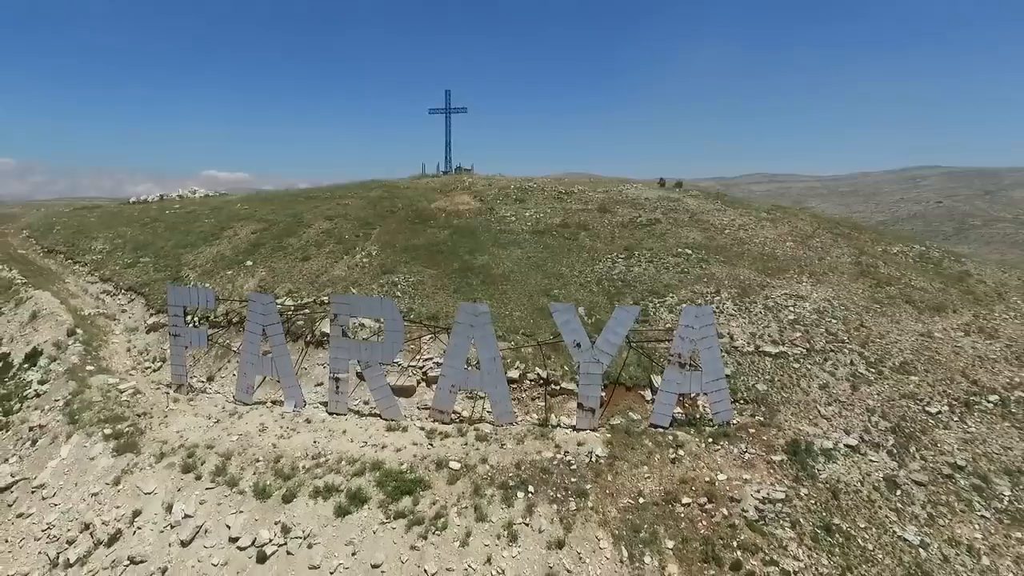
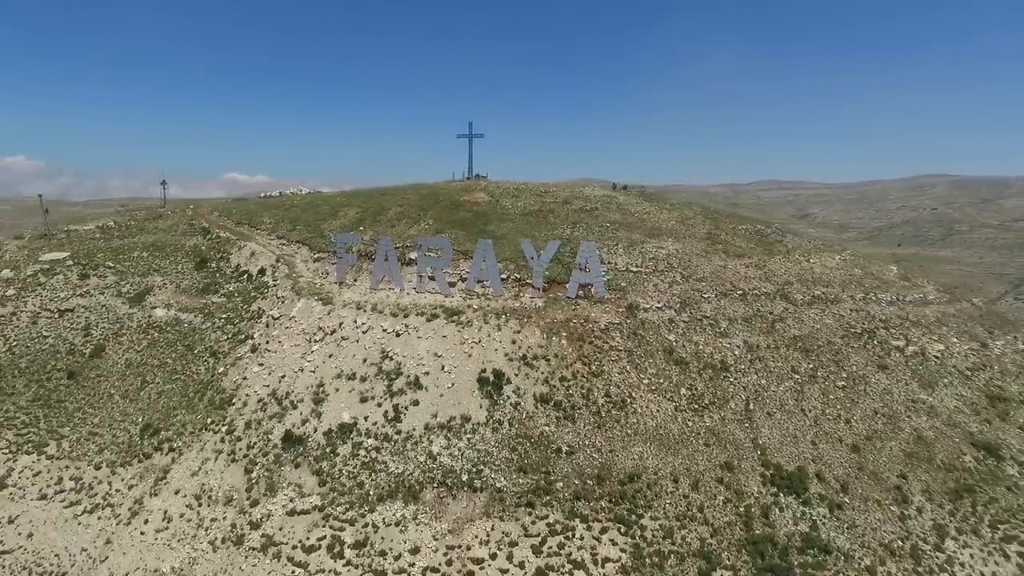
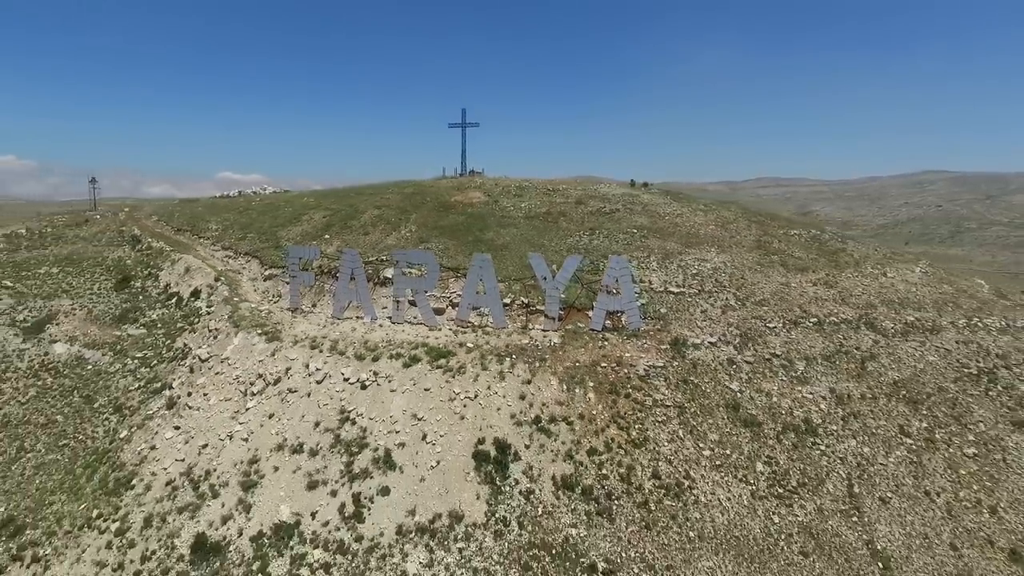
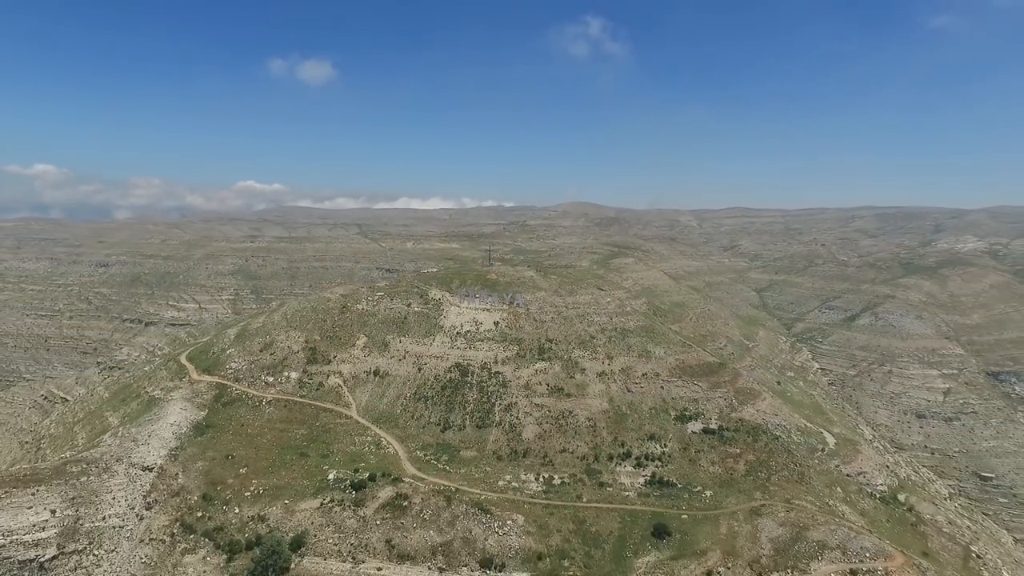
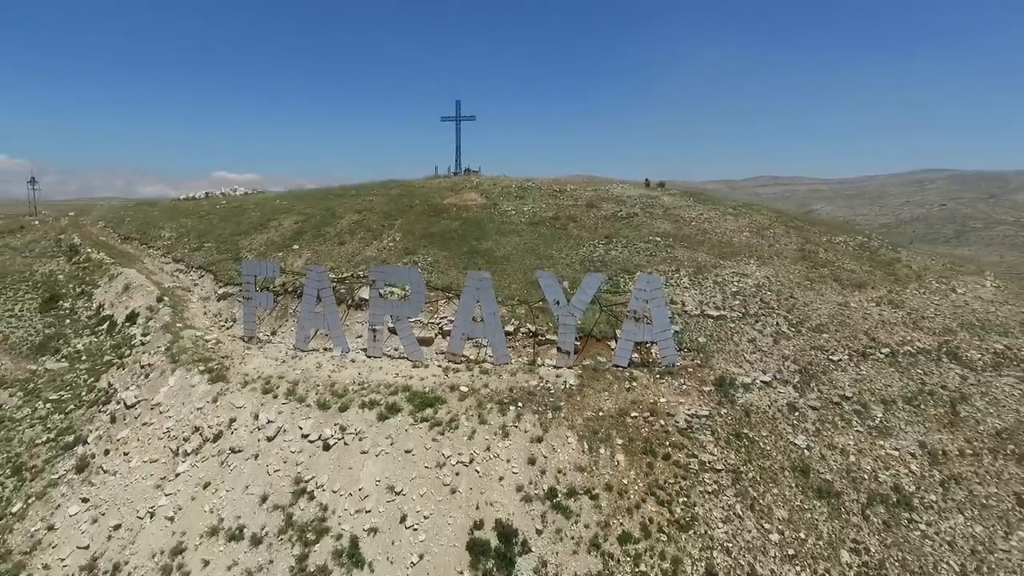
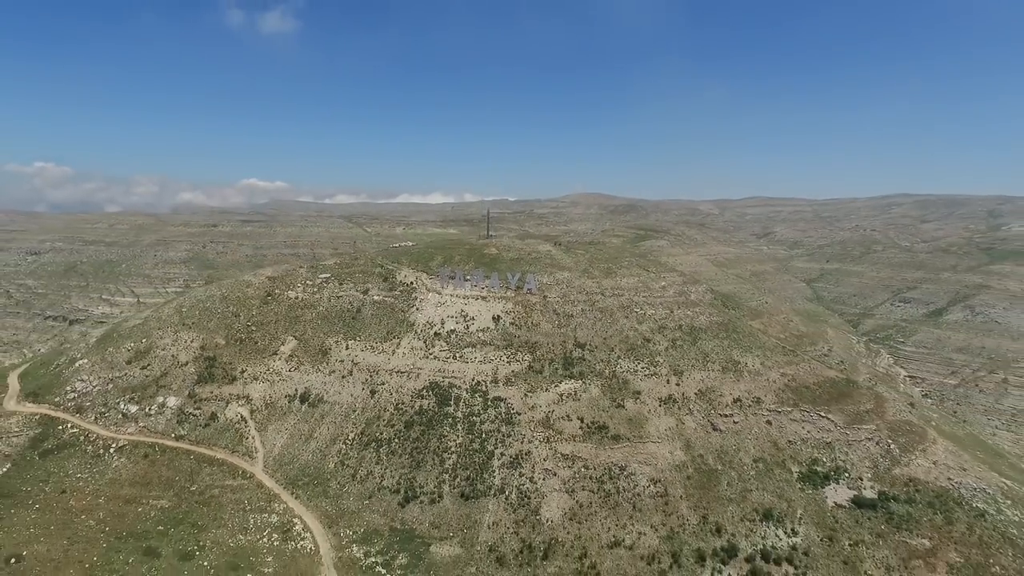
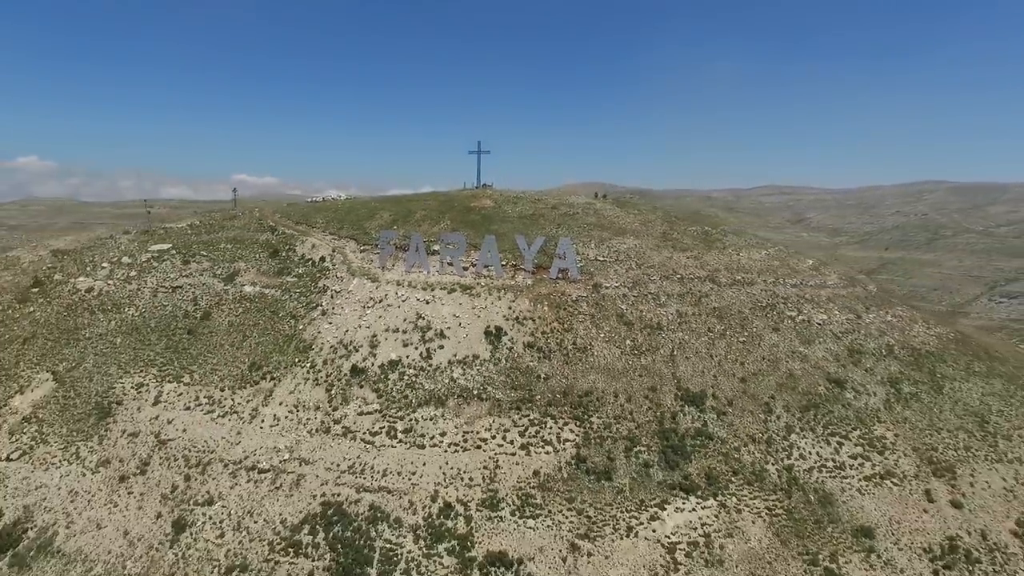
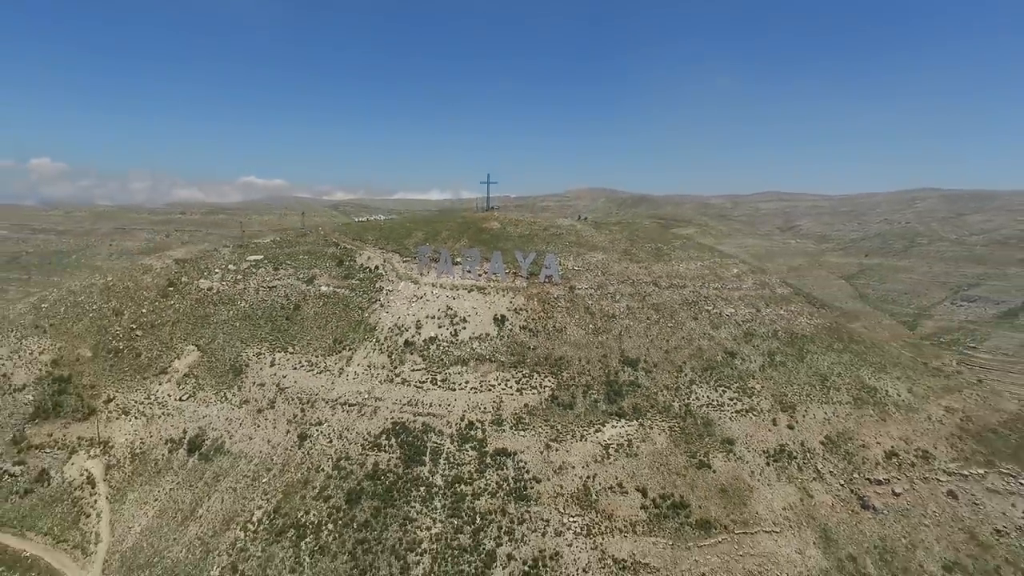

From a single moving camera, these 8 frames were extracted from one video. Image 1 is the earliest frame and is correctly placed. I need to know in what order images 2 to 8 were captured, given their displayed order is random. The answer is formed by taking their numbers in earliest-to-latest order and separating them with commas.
5, 3, 2, 7, 8, 6, 4
